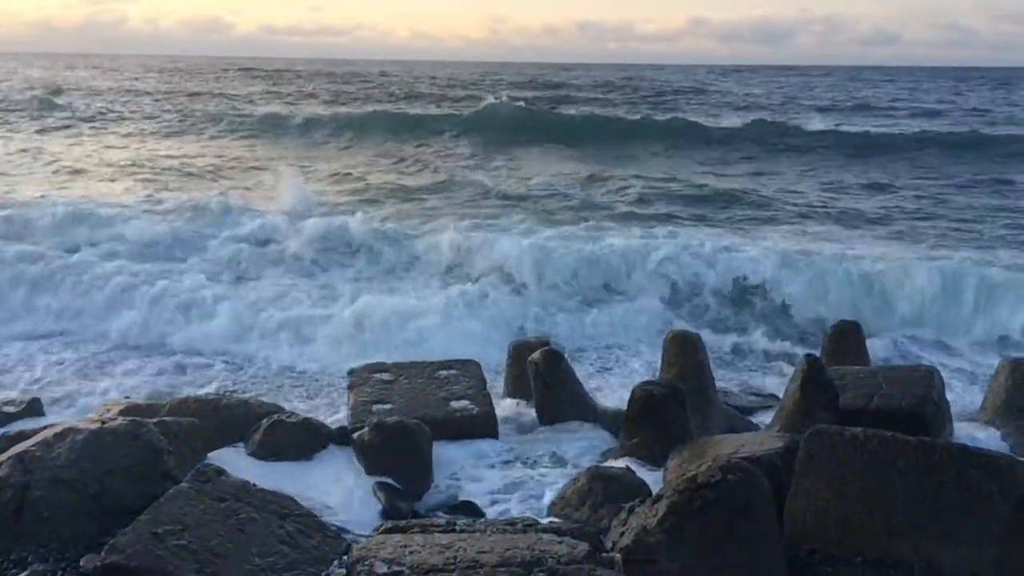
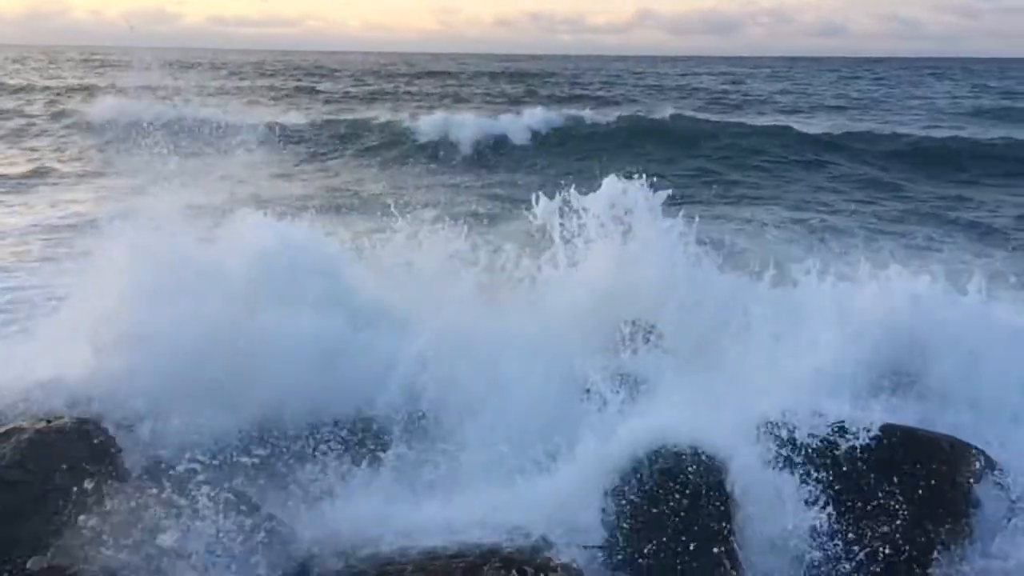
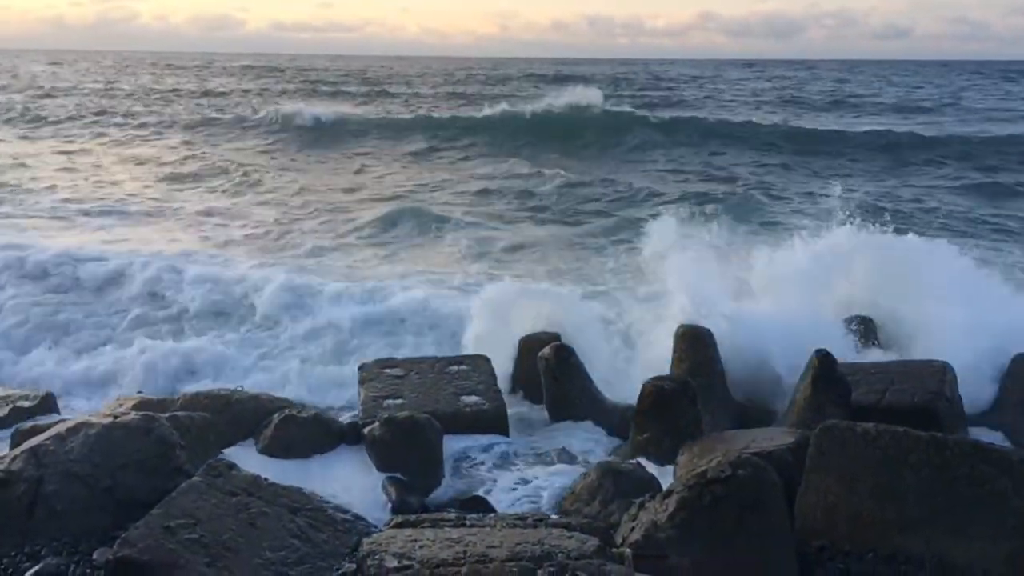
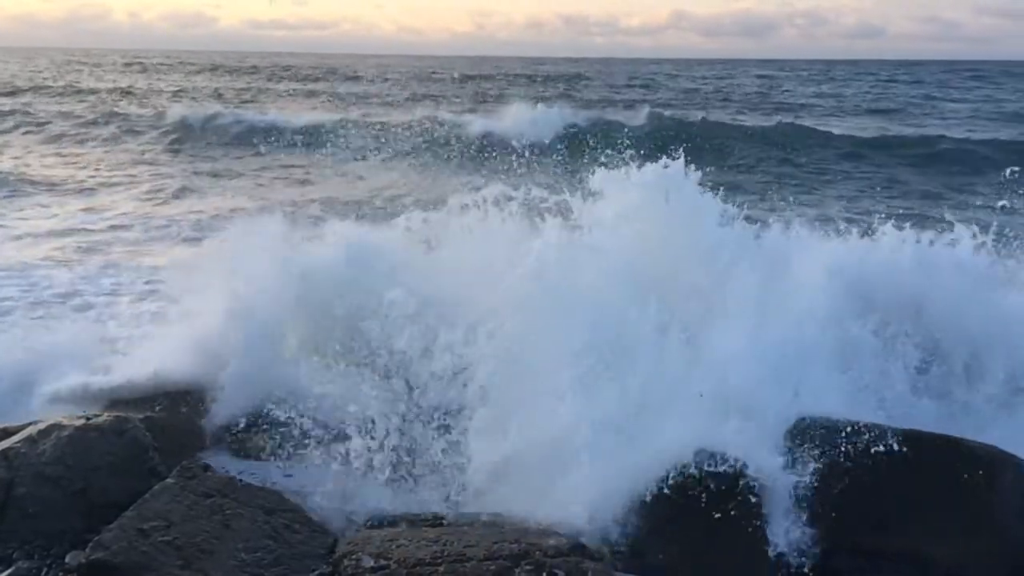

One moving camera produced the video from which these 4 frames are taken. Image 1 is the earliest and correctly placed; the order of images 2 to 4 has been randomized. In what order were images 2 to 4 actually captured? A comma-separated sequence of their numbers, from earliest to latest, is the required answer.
3, 4, 2
